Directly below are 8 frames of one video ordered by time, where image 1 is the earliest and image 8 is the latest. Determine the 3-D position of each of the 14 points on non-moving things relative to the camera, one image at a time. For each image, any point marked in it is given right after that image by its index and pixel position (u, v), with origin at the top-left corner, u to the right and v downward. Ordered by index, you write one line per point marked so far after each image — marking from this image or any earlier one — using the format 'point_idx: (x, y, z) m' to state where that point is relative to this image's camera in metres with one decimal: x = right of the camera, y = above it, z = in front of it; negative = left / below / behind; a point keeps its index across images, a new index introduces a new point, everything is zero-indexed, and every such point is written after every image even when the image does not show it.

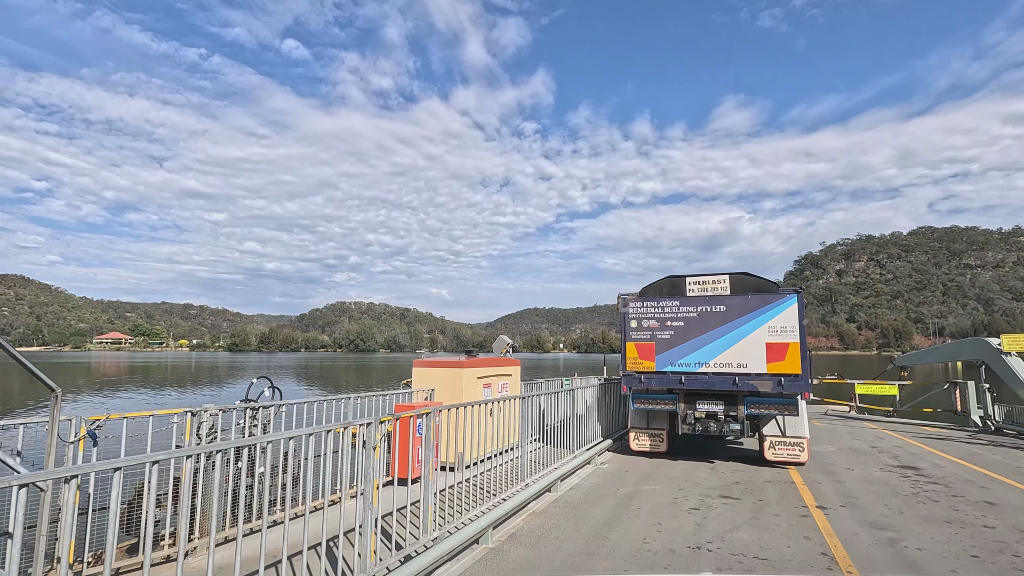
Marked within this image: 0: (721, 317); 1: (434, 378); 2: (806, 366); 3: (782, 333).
0: (+3.3, -0.5, +8.4) m
1: (-1.2, -1.4, +8.3) m
2: (+4.4, -1.2, +7.8) m
3: (+4.1, -0.7, +8.0) m
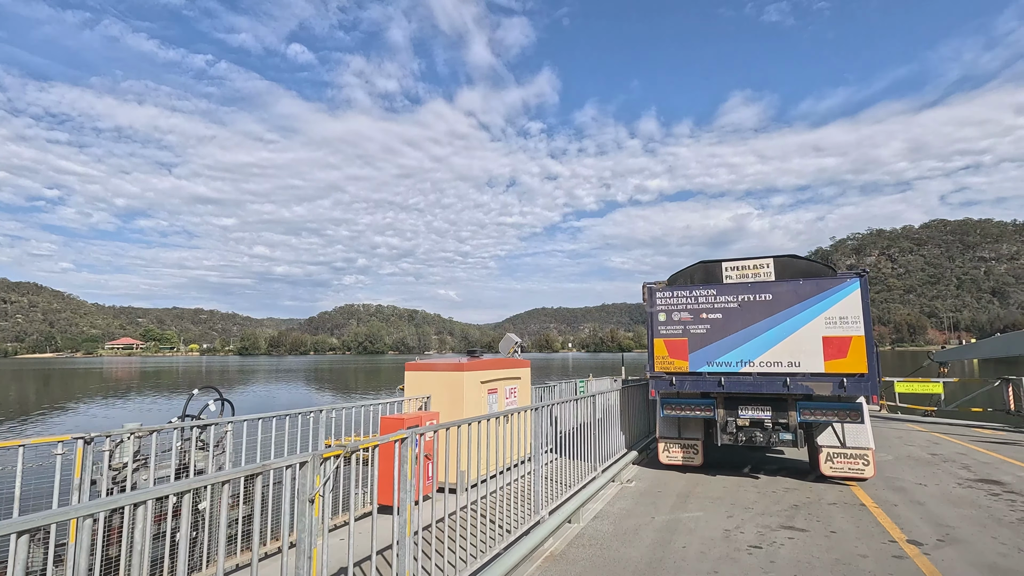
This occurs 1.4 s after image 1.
0: (+3.4, -0.3, +7.2) m
1: (-1.1, -1.3, +7.1) m
2: (+4.5, -0.9, +6.6) m
3: (+4.2, -0.5, +6.8) m
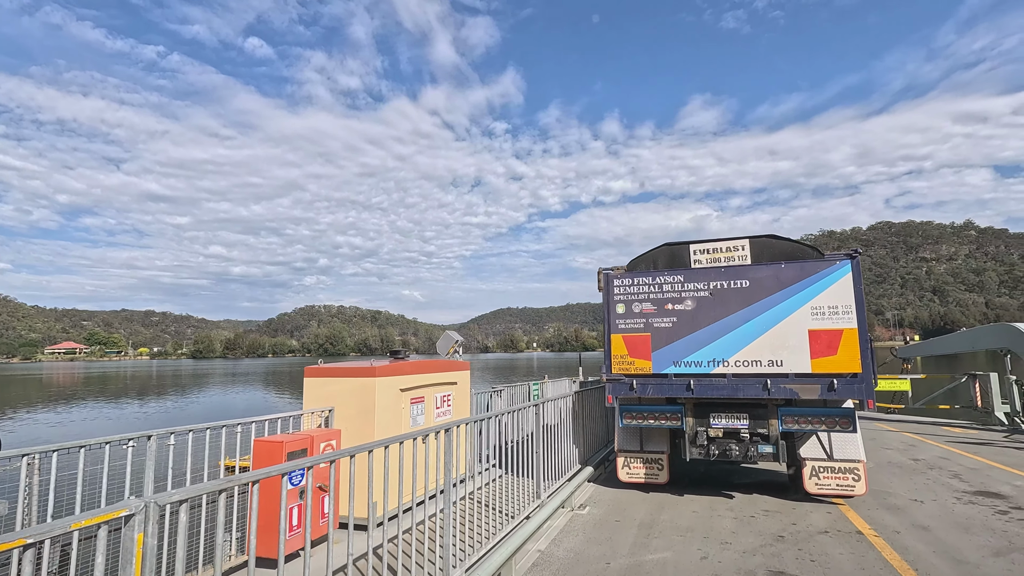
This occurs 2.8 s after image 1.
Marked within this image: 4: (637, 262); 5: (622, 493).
0: (+2.6, -0.1, +6.0) m
1: (-1.9, -1.1, +5.7) m
2: (+3.7, -0.8, +5.5) m
3: (+3.4, -0.3, +5.7) m
4: (+1.6, +0.3, +6.8) m
5: (+1.4, -2.6, +6.7) m
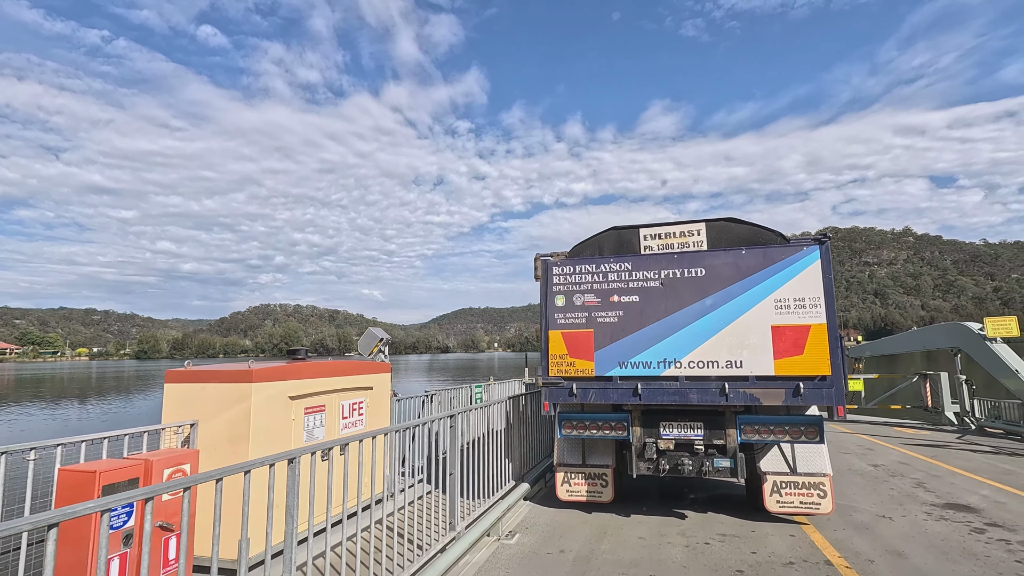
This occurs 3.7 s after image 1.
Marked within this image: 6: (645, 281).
0: (+1.8, 0.0, +5.2) m
1: (-2.7, -1.0, +4.5) m
2: (+2.9, -0.7, +4.8) m
3: (+2.6, -0.2, +4.9) m
4: (+0.8, +0.4, +5.9) m
5: (+0.5, -2.5, +5.8) m
6: (+1.4, +0.1, +5.4) m
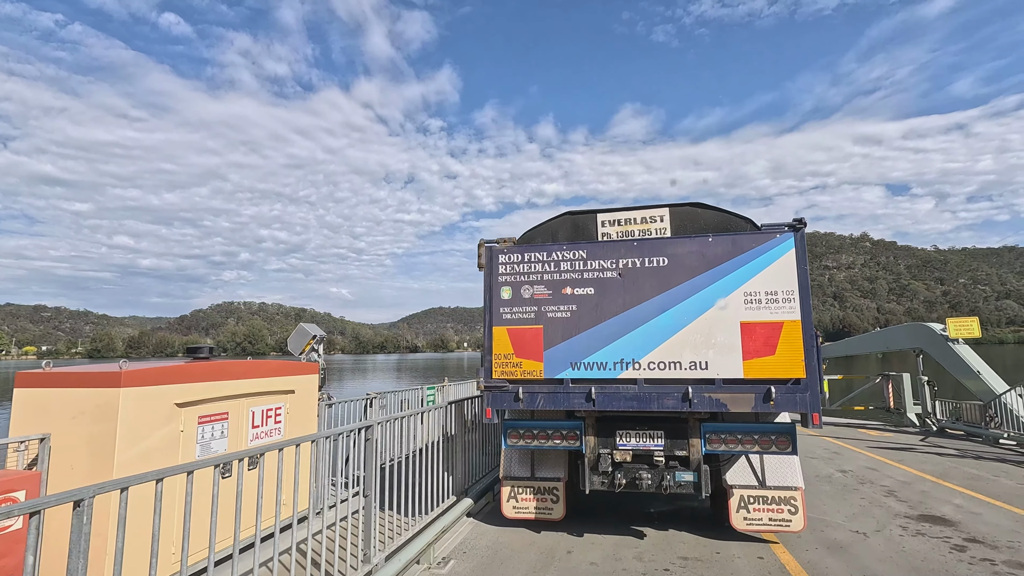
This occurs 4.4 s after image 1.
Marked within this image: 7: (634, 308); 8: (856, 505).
0: (+1.3, +0.1, +4.6) m
1: (-3.2, -0.9, +3.7) m
2: (+2.4, -0.6, +4.3) m
3: (+2.1, -0.2, +4.4) m
4: (+0.2, +0.5, +5.2) m
5: (-0.1, -2.4, +5.1) m
6: (+0.8, +0.2, +4.8) m
7: (+1.1, -0.2, +4.6) m
8: (+3.9, -2.5, +6.0) m
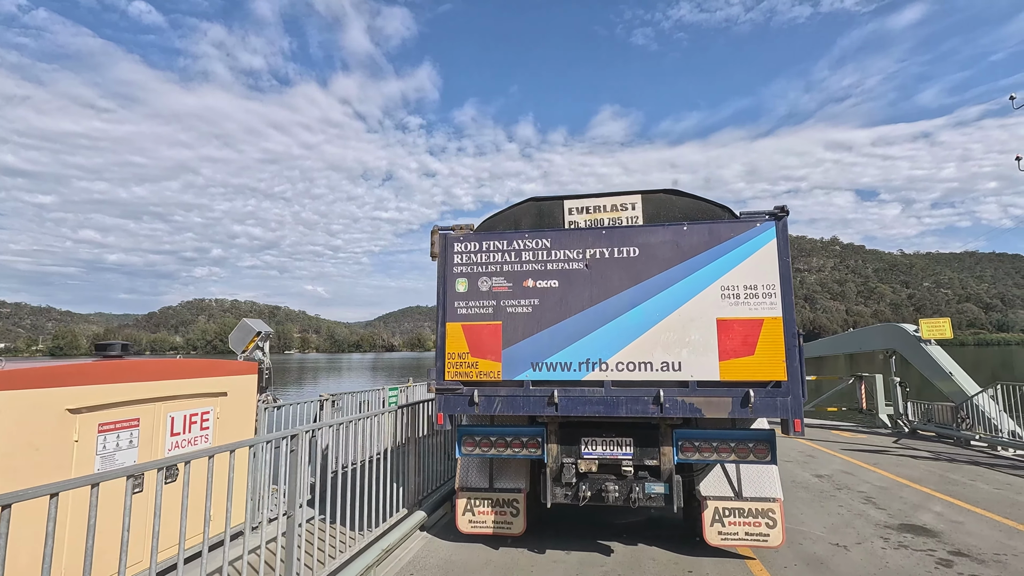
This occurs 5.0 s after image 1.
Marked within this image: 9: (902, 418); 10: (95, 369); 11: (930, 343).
0: (+0.9, +0.1, +4.2) m
1: (-3.5, -0.8, +3.1) m
2: (+2.1, -0.6, +3.9) m
3: (+1.8, -0.1, +4.0) m
4: (-0.2, +0.6, +4.8) m
5: (-0.5, -2.3, +4.7) m
6: (+0.4, +0.2, +4.3) m
7: (+0.7, -0.1, +4.2) m
8: (+3.5, -2.4, +5.7) m
9: (+9.5, -3.2, +12.9) m
10: (-2.9, -0.6, +3.6) m
11: (+10.0, -1.3, +12.6) m
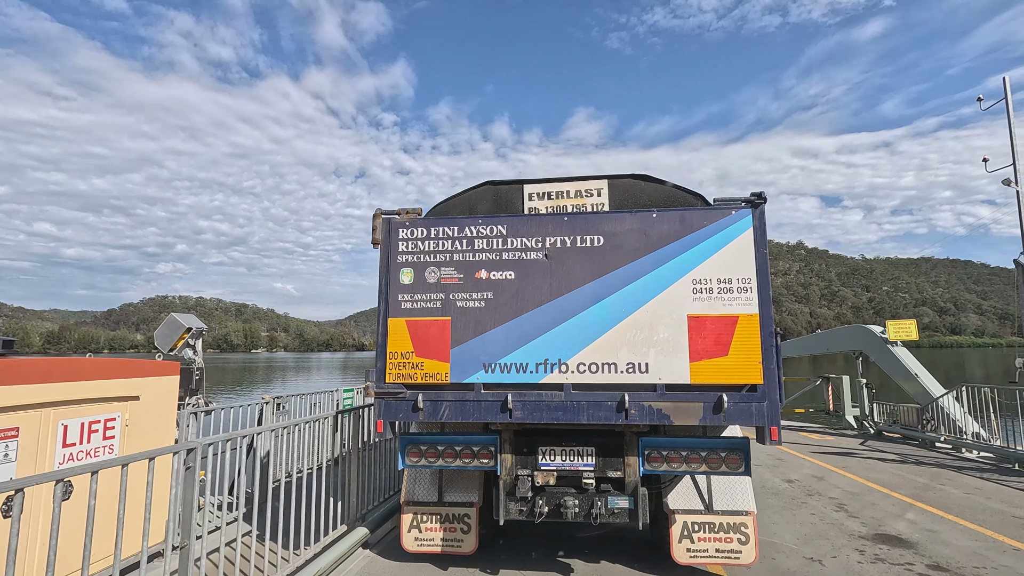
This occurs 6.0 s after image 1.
0: (+0.6, +0.2, +3.8) m
1: (-3.8, -0.7, +2.5) m
2: (+1.7, -0.5, +3.5) m
3: (+1.4, -0.1, +3.6) m
4: (-0.6, +0.7, +4.3) m
5: (-0.9, -2.3, +4.2) m
6: (+0.1, +0.3, +3.9) m
7: (+0.4, -0.1, +3.8) m
8: (+3.0, -2.4, +5.5) m
9: (+8.7, -3.2, +12.9) m
10: (-3.2, -0.5, +3.0) m
11: (+9.2, -1.4, +12.7) m
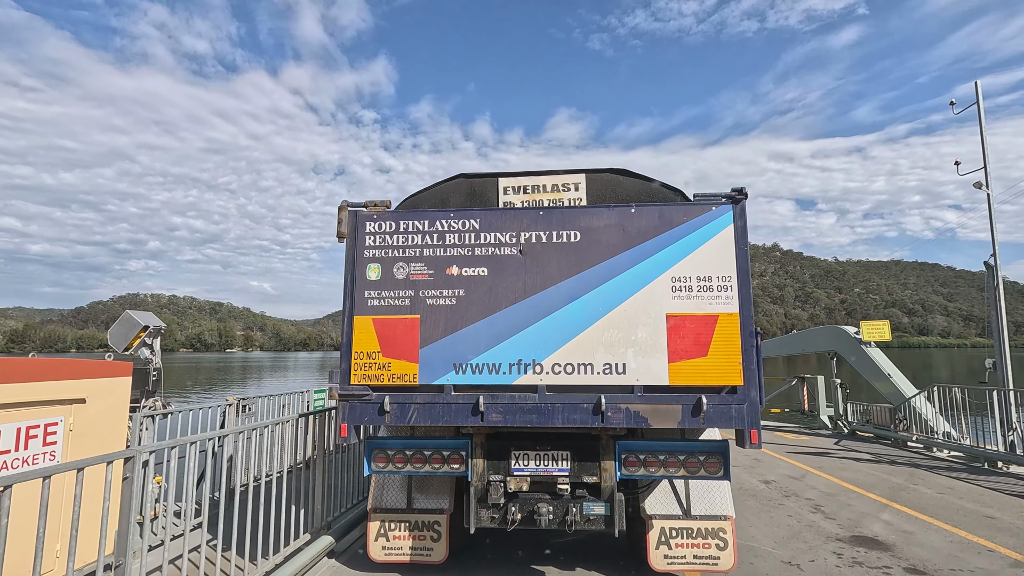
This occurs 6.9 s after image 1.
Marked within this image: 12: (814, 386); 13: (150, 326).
0: (+0.4, +0.2, +3.7) m
1: (-3.9, -0.6, +2.2) m
2: (+1.5, -0.5, +3.4) m
3: (+1.2, -0.1, +3.5) m
4: (-0.8, +0.7, +4.1) m
5: (-1.1, -2.2, +4.0) m
6: (-0.1, +0.3, +3.7) m
7: (+0.2, 0.0, +3.6) m
8: (+2.8, -2.4, +5.4) m
9: (+8.1, -3.2, +13.1) m
10: (-3.3, -0.4, +2.7) m
11: (+8.6, -1.4, +12.8) m
12: (+7.8, -2.5, +13.7) m
13: (-3.7, -0.4, +5.5) m
